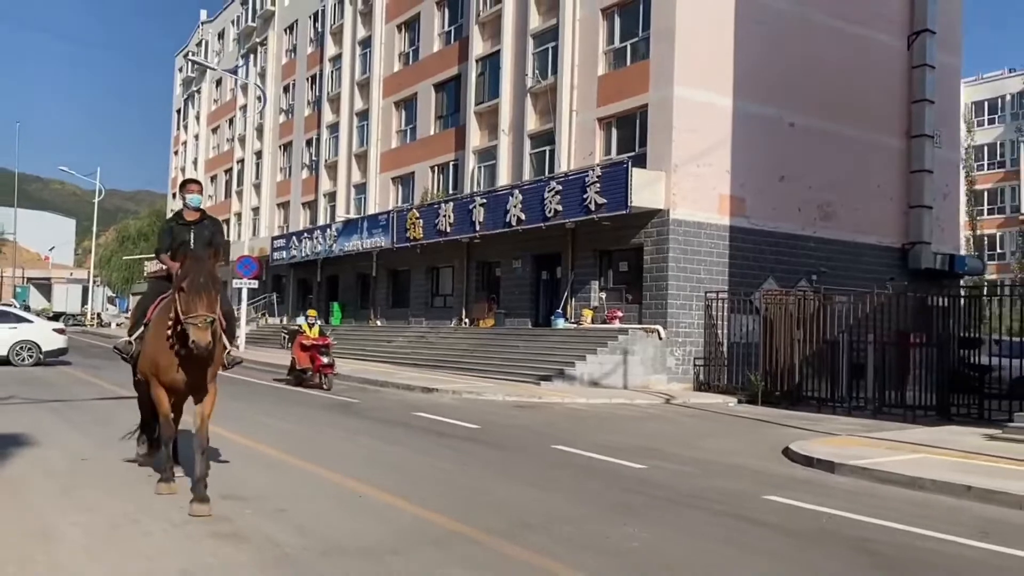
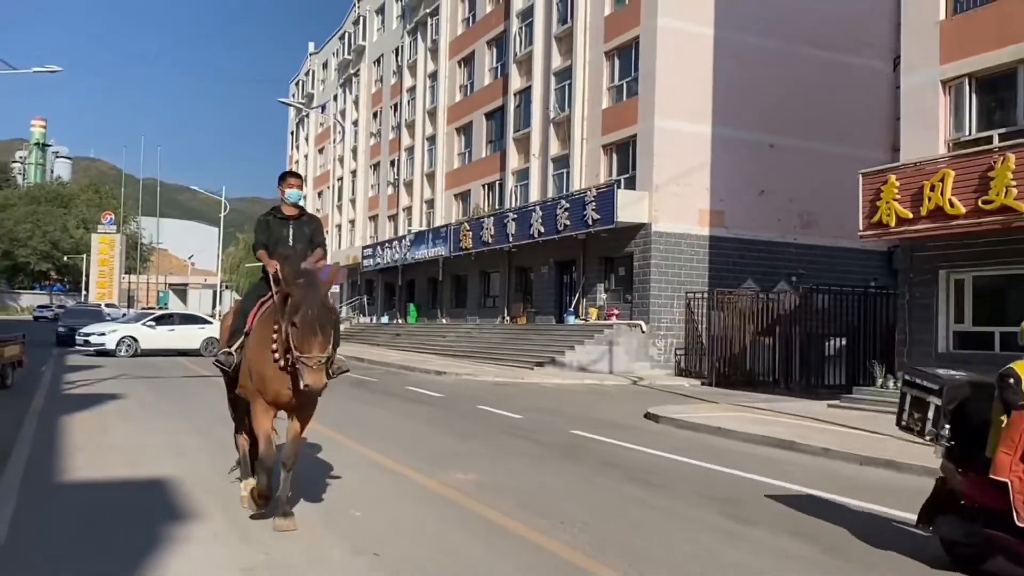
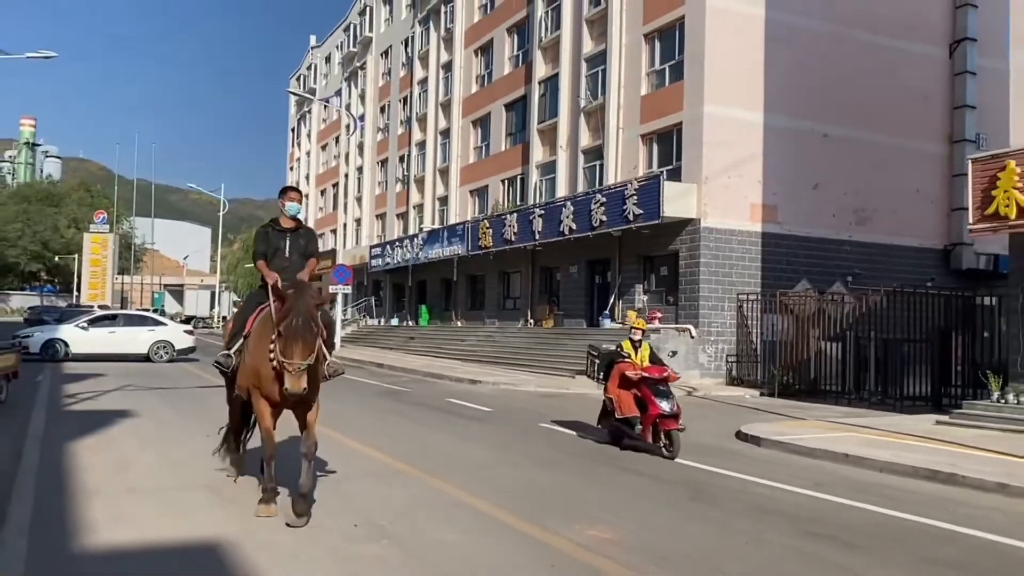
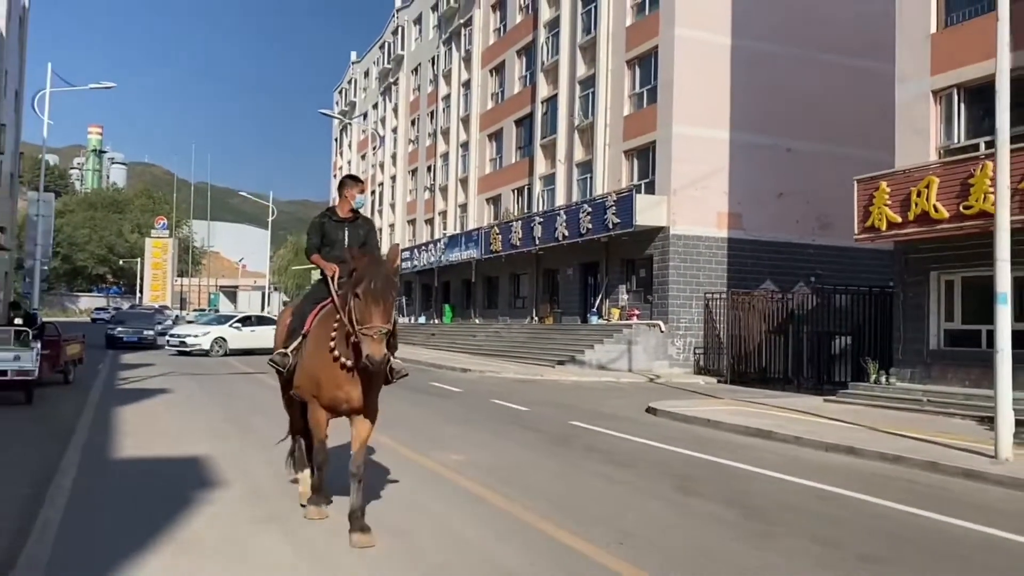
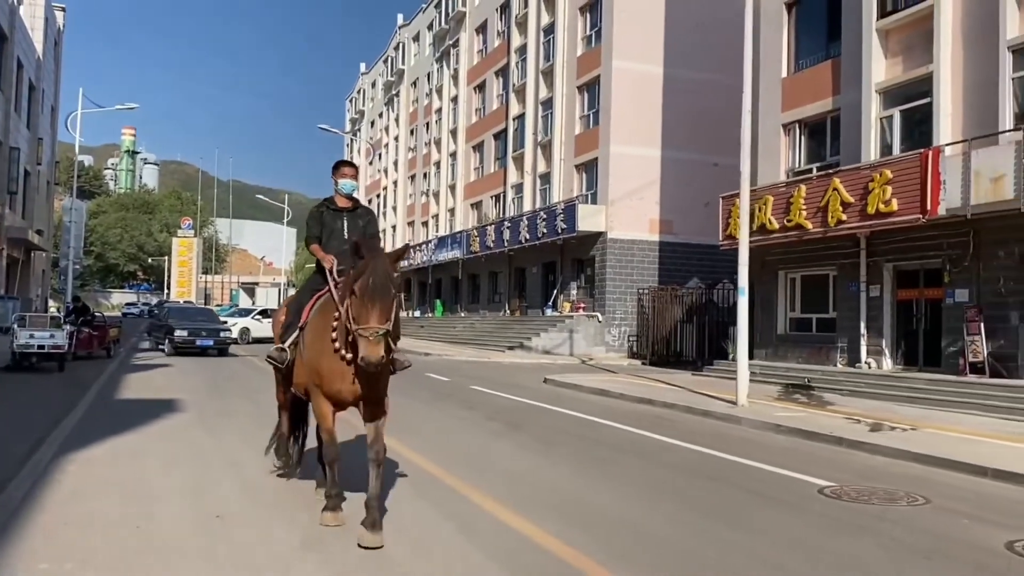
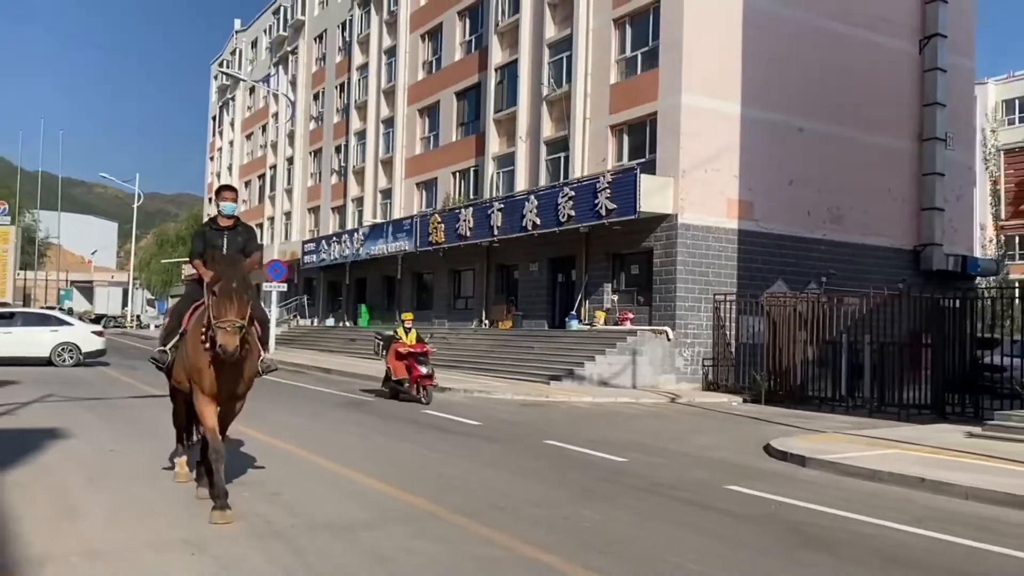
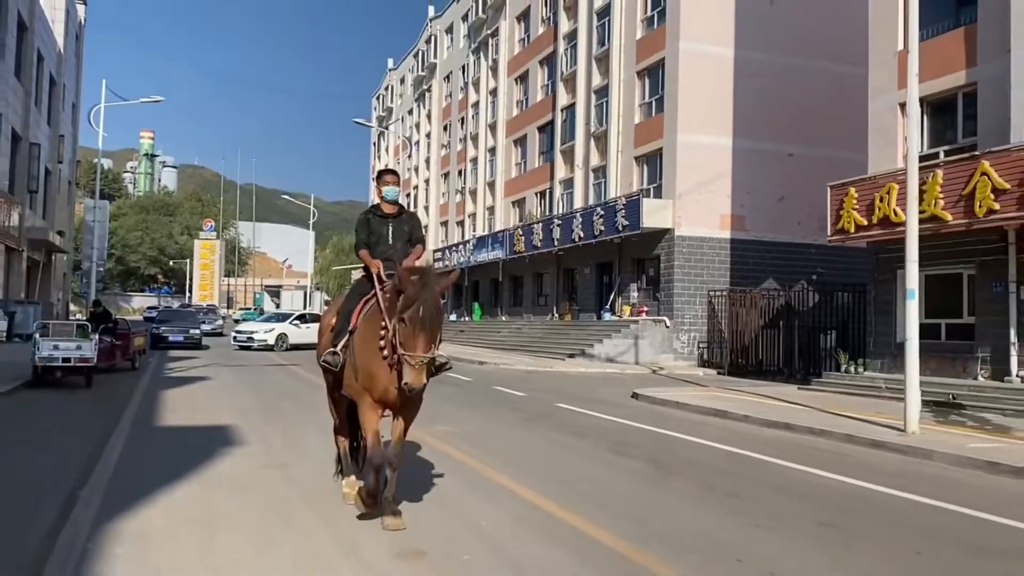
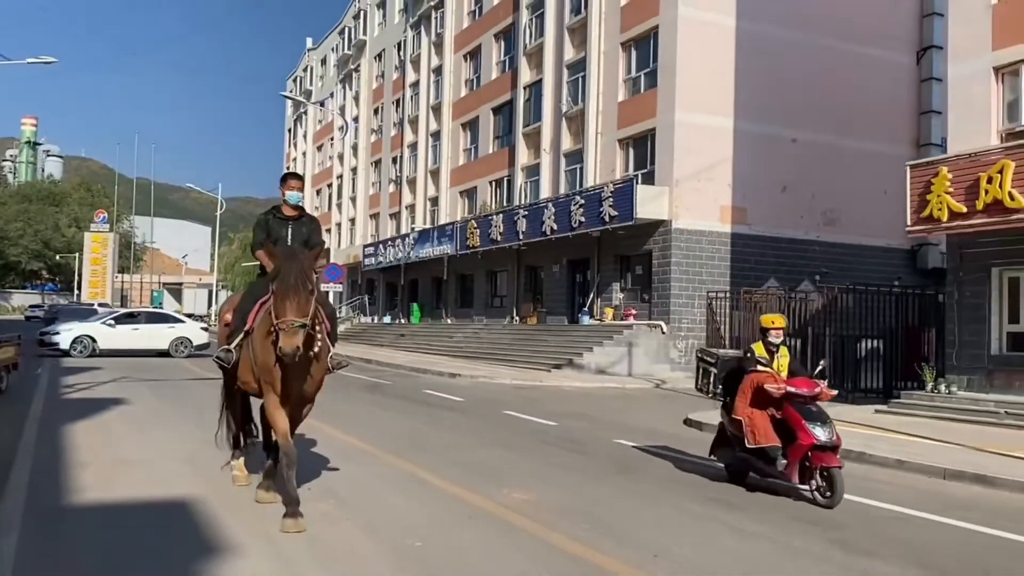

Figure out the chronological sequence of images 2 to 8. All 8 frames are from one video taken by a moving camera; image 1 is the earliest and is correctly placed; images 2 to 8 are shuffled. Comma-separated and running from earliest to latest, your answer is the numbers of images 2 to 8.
6, 3, 8, 2, 4, 7, 5
